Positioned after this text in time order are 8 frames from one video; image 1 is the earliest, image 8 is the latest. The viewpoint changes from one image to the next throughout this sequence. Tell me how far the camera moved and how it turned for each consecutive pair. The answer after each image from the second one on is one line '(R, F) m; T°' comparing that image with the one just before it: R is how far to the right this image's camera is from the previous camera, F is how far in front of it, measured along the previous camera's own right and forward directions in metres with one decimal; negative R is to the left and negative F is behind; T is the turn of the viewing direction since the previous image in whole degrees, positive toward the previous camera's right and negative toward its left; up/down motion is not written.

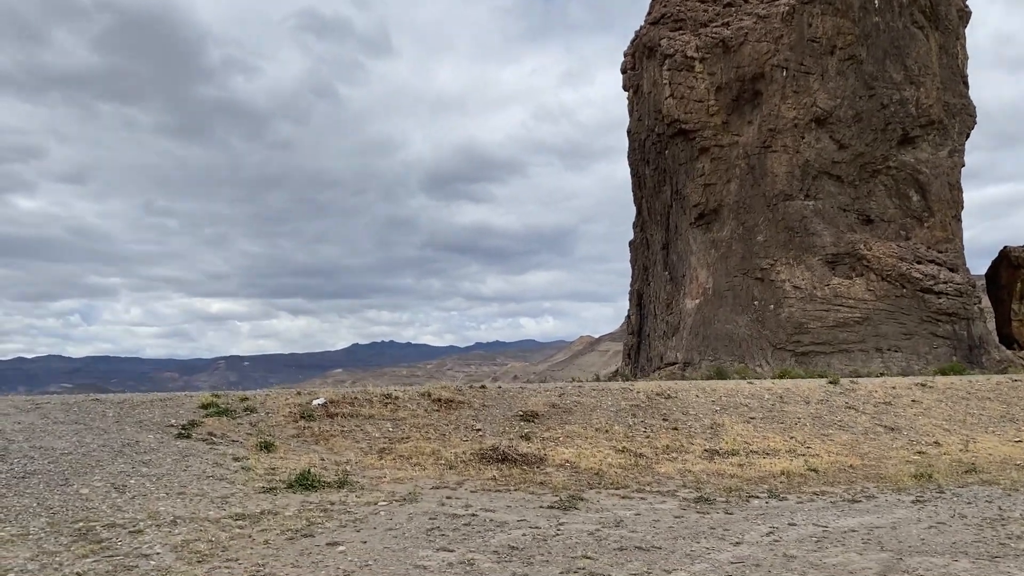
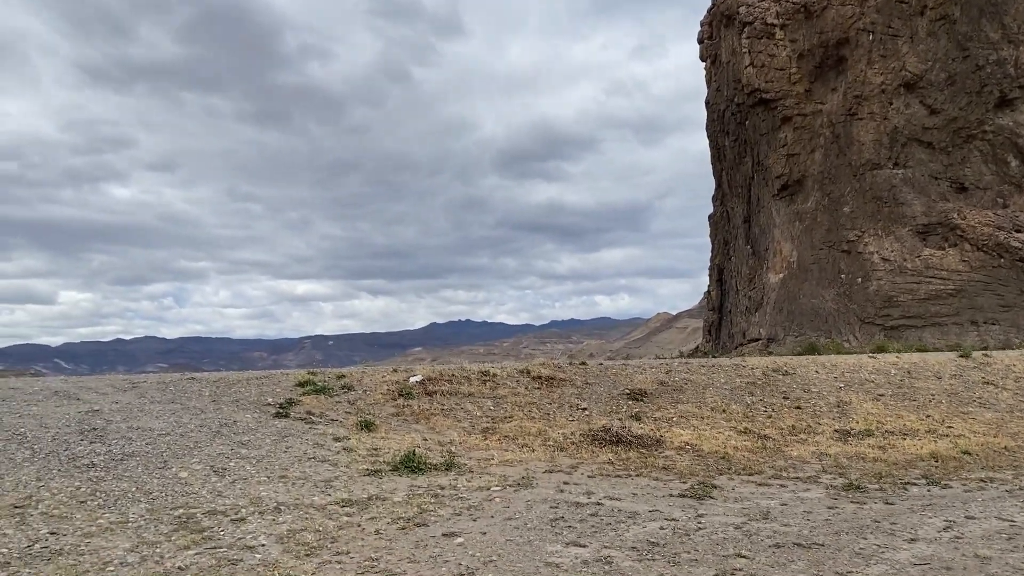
(-0.5, +0.9) m; -5°
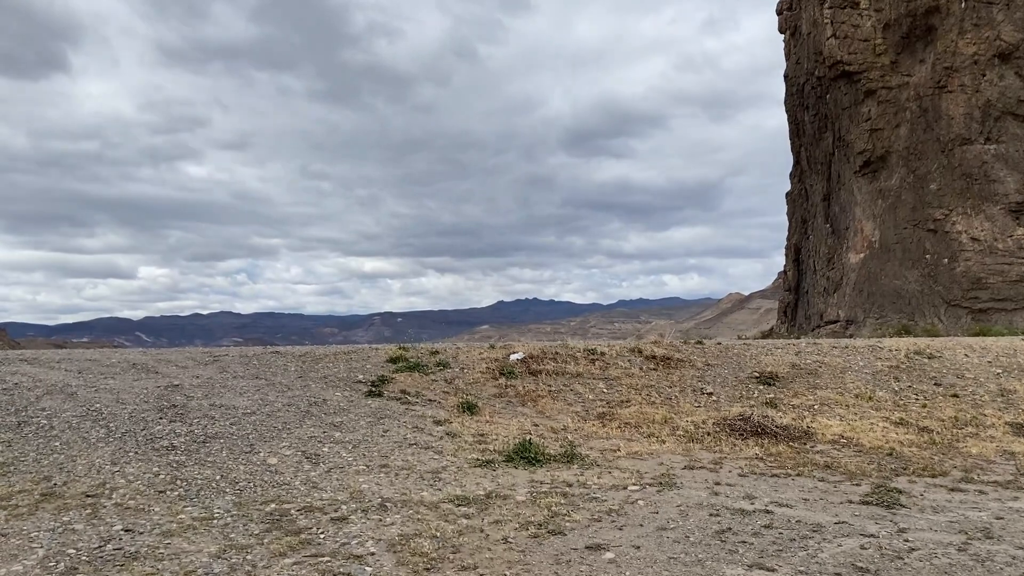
(-0.6, +1.4) m; -5°
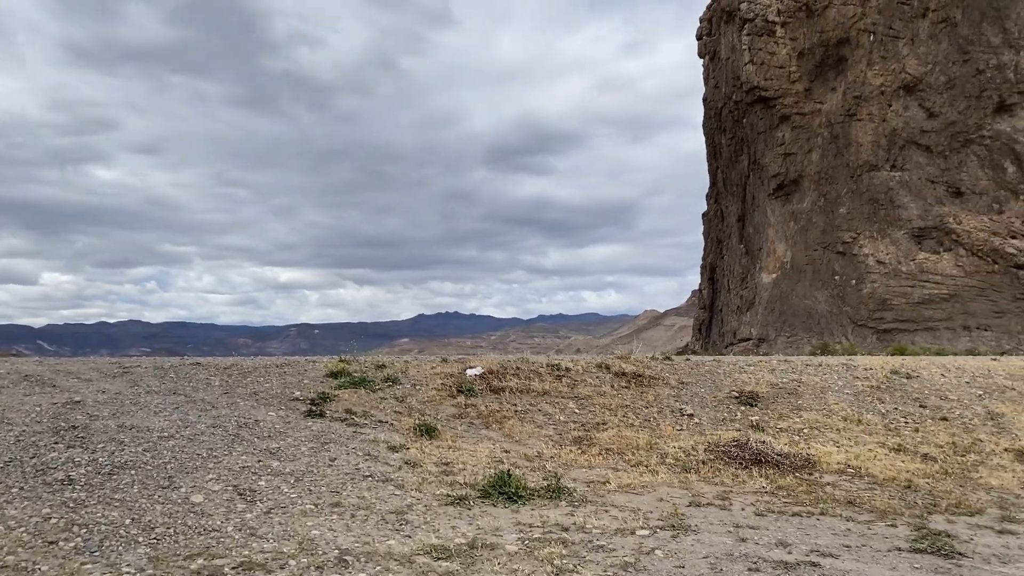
(-0.5, +1.3) m; +5°
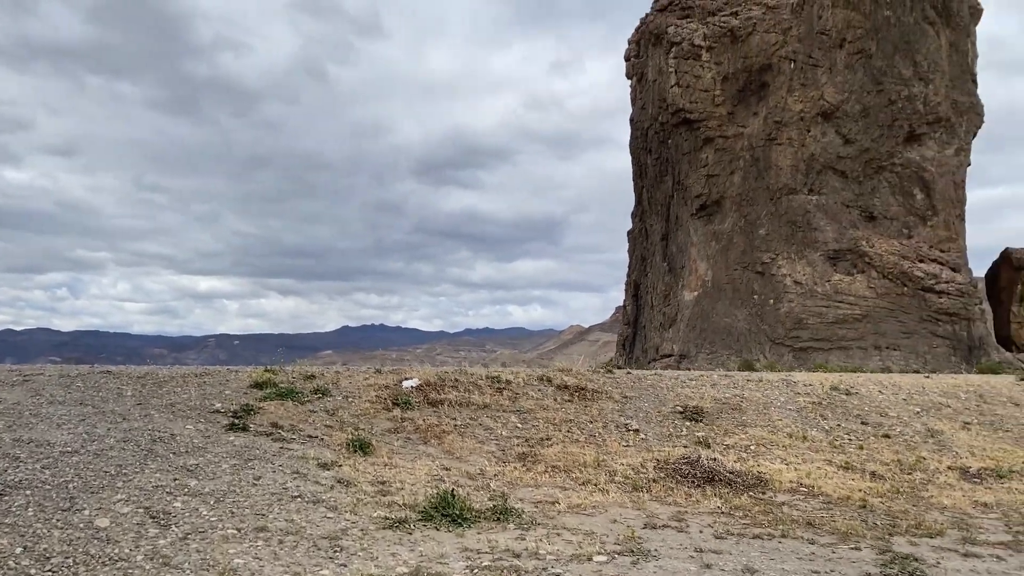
(-0.2, +0.5) m; +5°
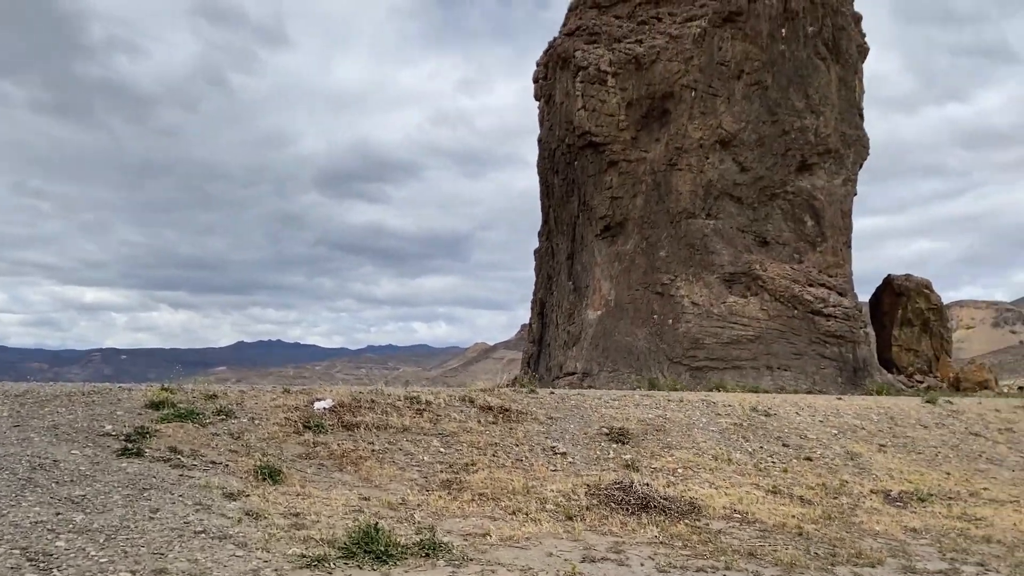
(-0.2, +0.5) m; +6°
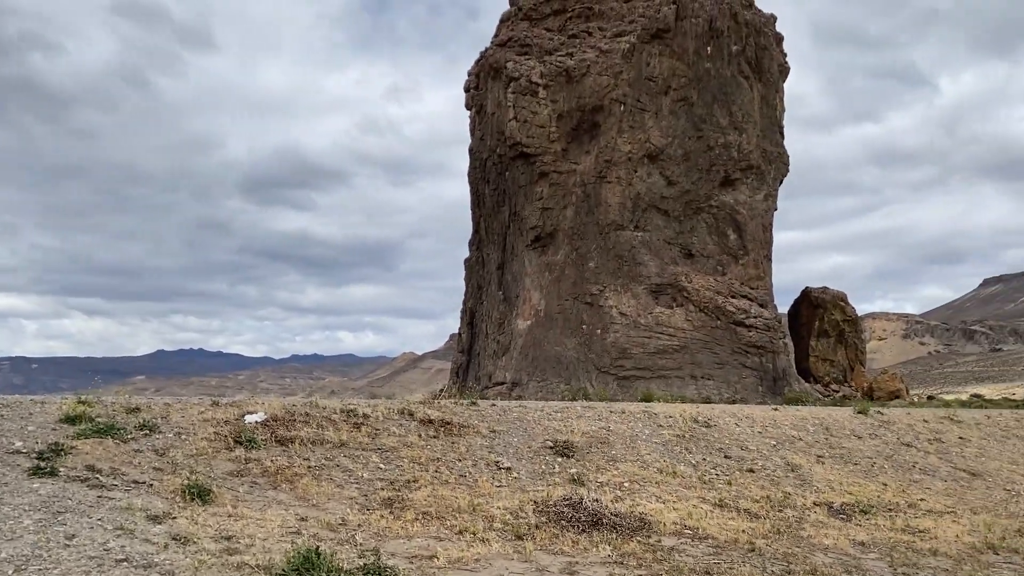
(-0.2, +0.3) m; +5°
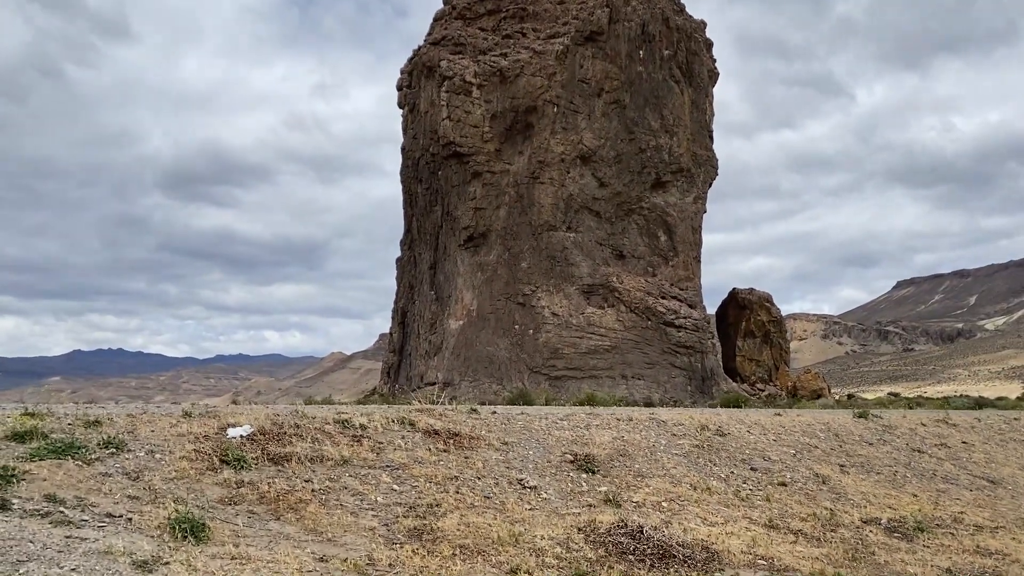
(-0.9, +1.2) m; +5°
